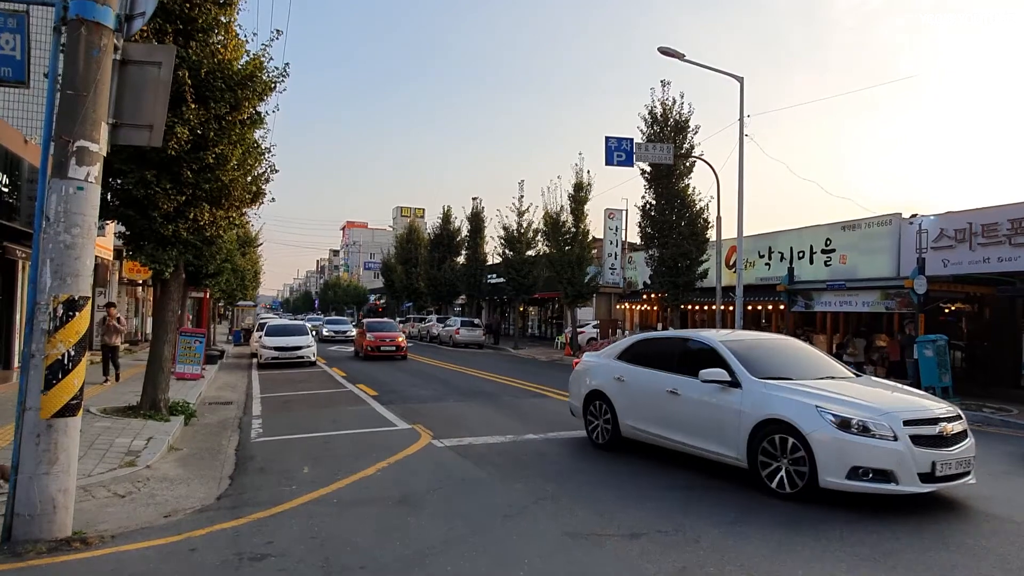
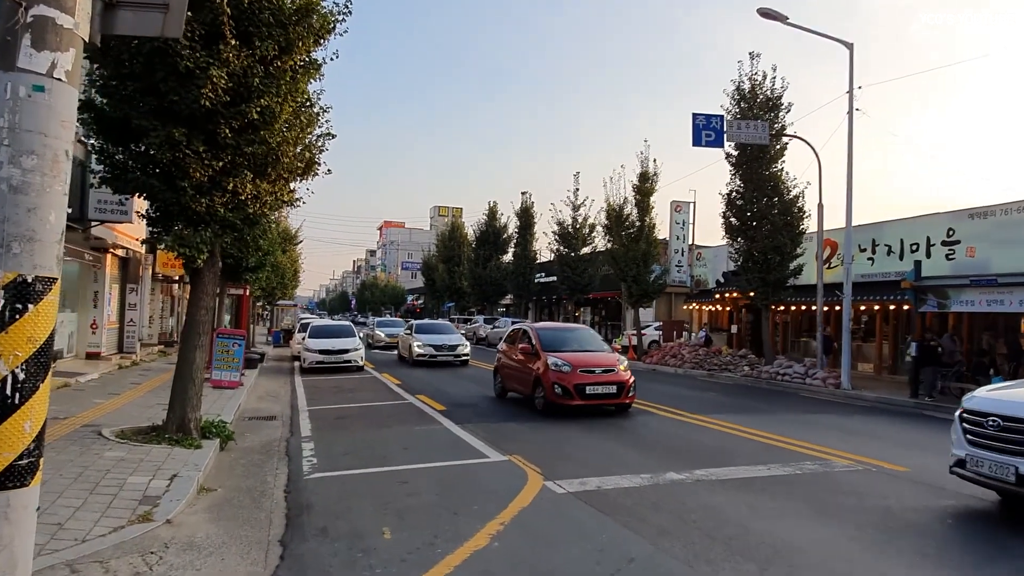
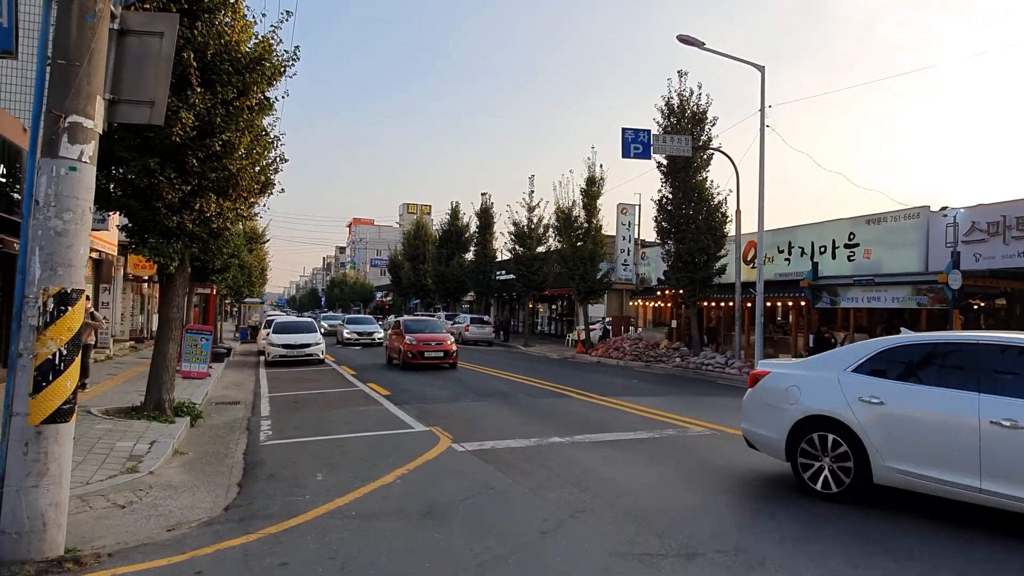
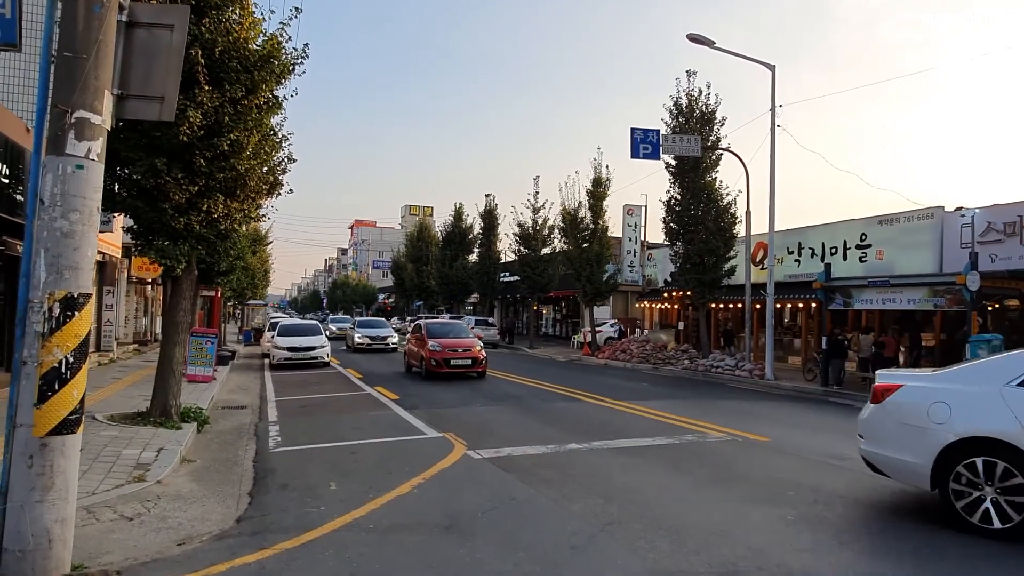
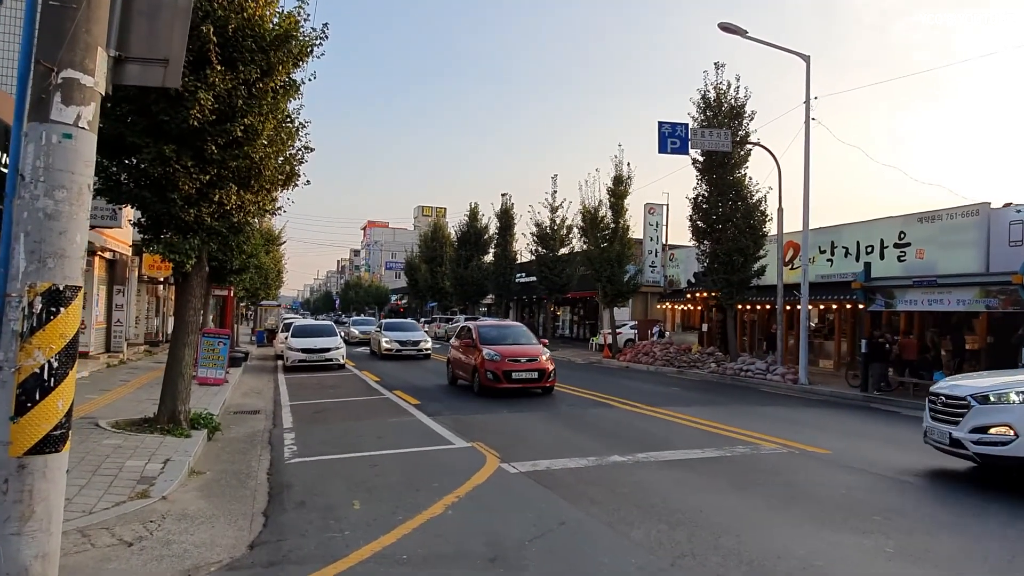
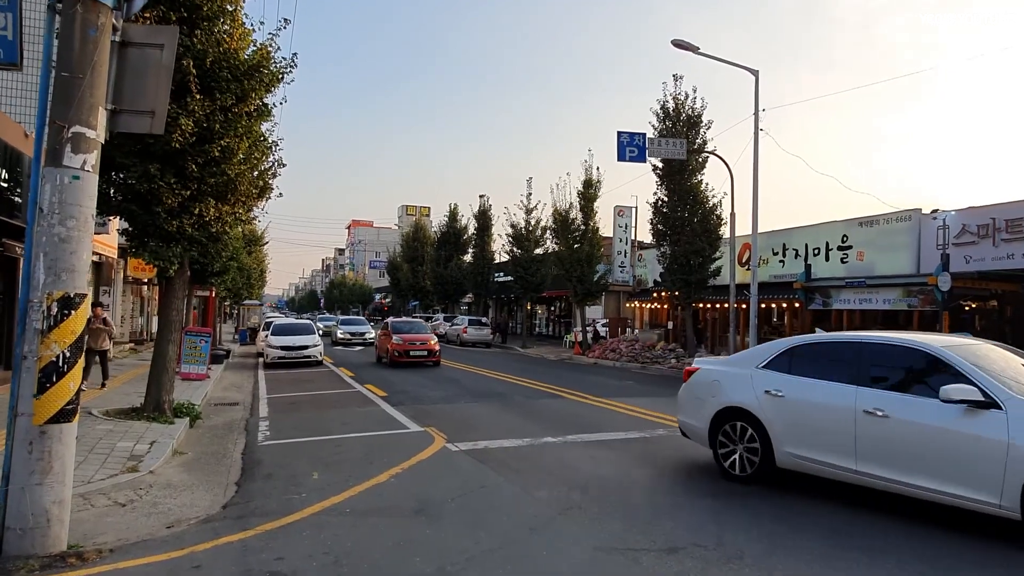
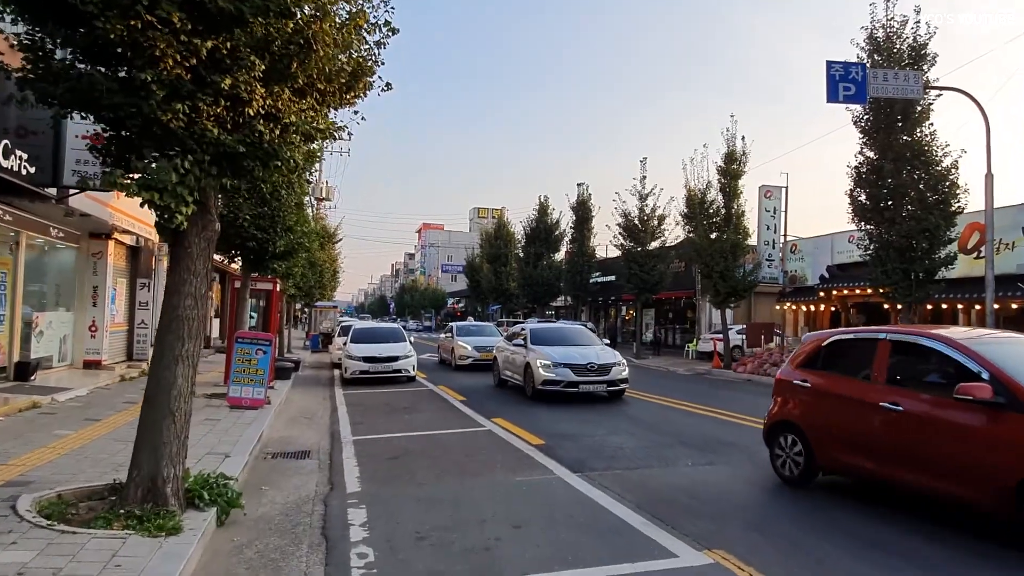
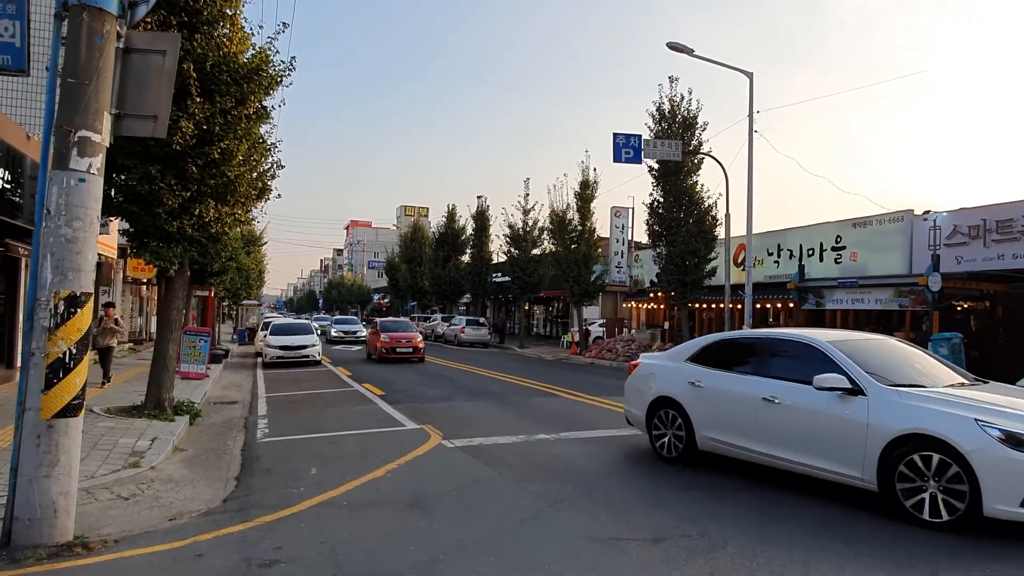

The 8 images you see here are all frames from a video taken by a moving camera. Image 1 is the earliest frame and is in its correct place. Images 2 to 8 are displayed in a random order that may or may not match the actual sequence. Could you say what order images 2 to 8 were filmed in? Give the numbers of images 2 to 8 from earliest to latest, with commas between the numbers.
8, 6, 3, 4, 5, 2, 7
